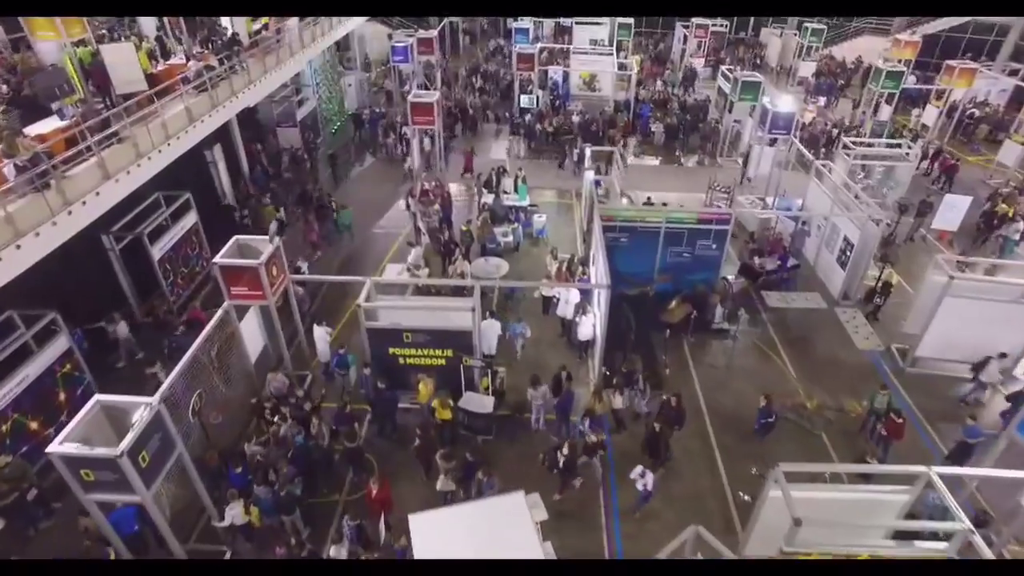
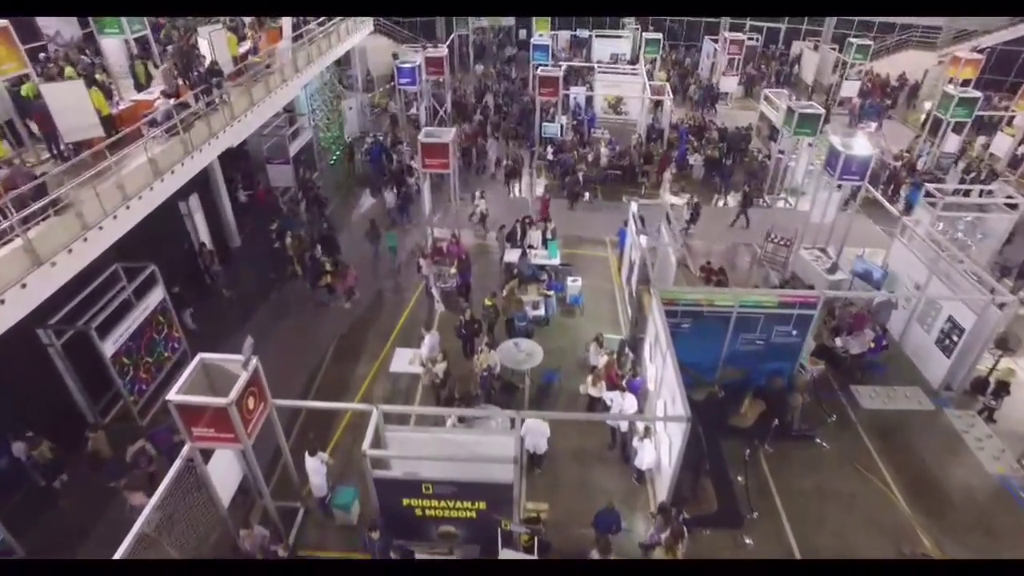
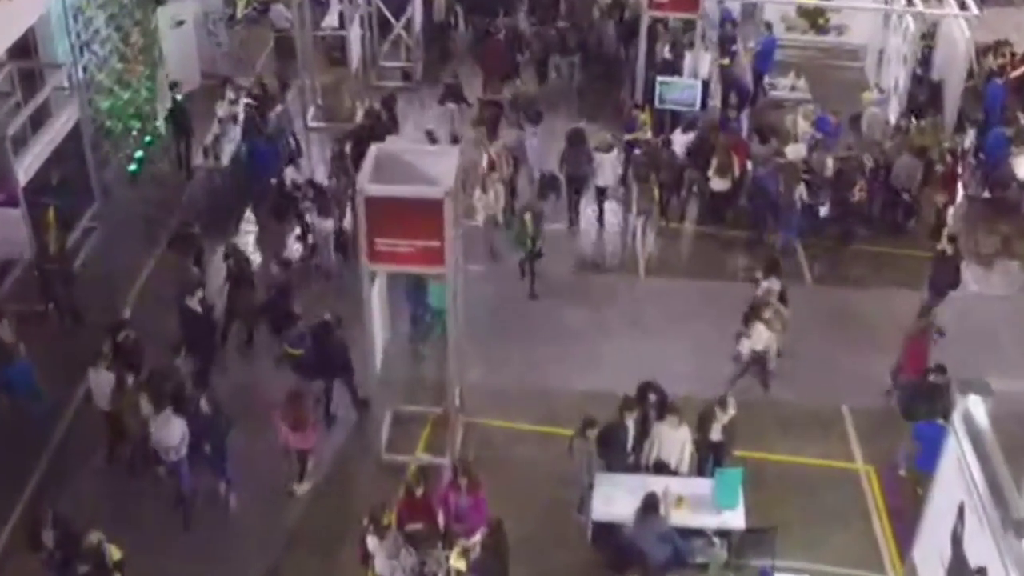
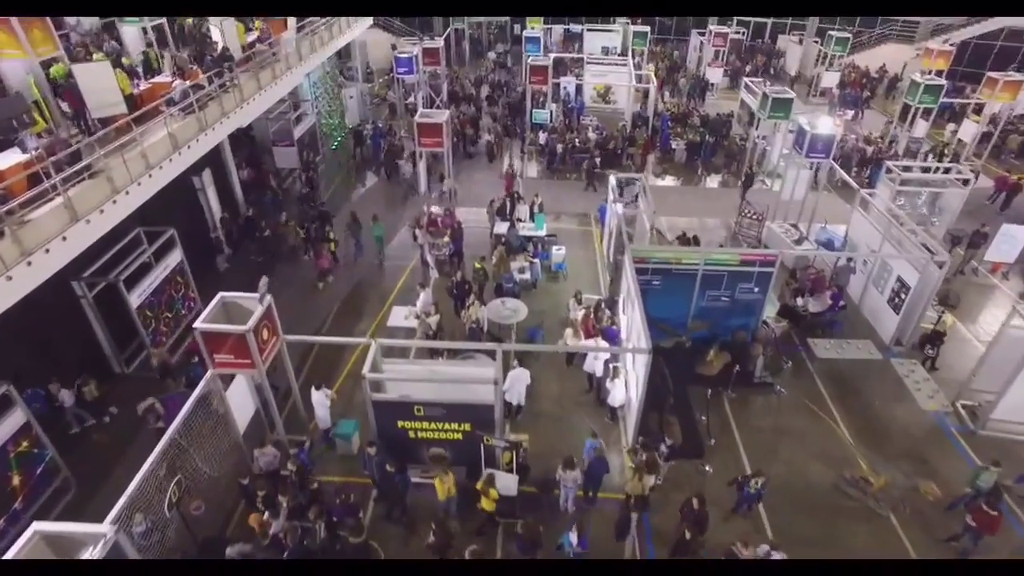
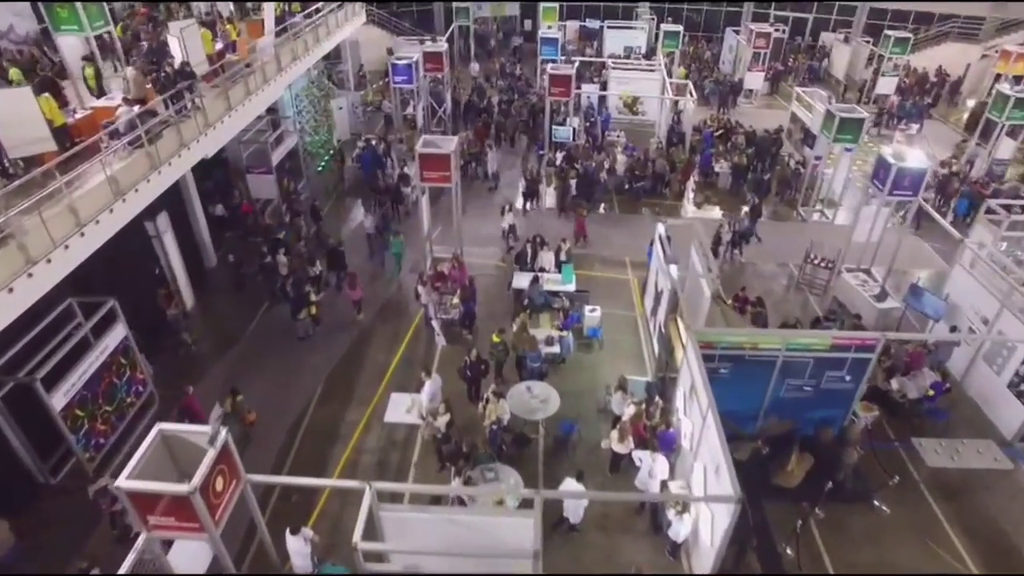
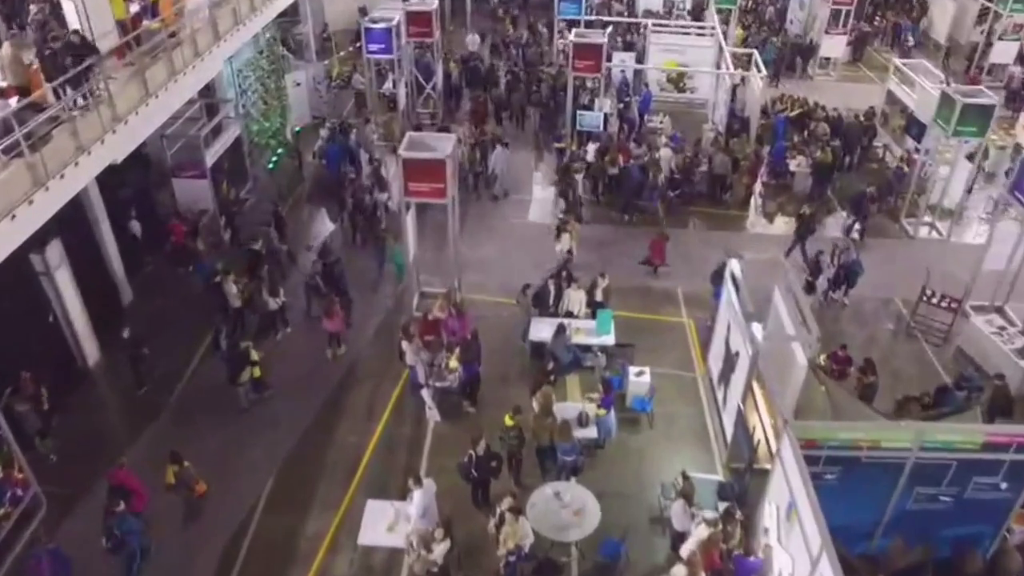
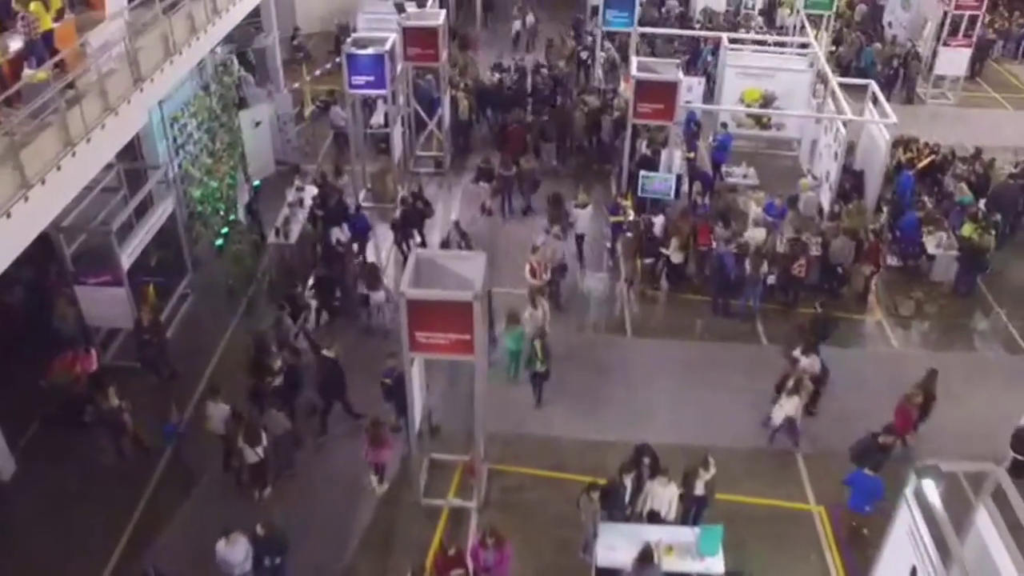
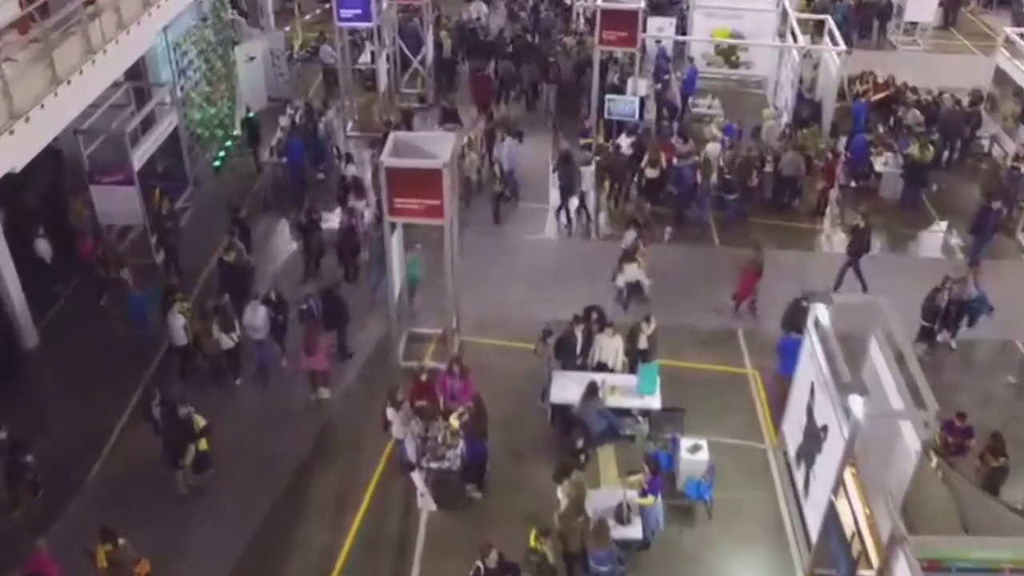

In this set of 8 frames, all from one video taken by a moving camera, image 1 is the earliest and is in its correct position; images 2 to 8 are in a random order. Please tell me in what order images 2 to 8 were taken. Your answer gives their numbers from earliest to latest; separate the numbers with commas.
4, 2, 5, 6, 8, 3, 7
